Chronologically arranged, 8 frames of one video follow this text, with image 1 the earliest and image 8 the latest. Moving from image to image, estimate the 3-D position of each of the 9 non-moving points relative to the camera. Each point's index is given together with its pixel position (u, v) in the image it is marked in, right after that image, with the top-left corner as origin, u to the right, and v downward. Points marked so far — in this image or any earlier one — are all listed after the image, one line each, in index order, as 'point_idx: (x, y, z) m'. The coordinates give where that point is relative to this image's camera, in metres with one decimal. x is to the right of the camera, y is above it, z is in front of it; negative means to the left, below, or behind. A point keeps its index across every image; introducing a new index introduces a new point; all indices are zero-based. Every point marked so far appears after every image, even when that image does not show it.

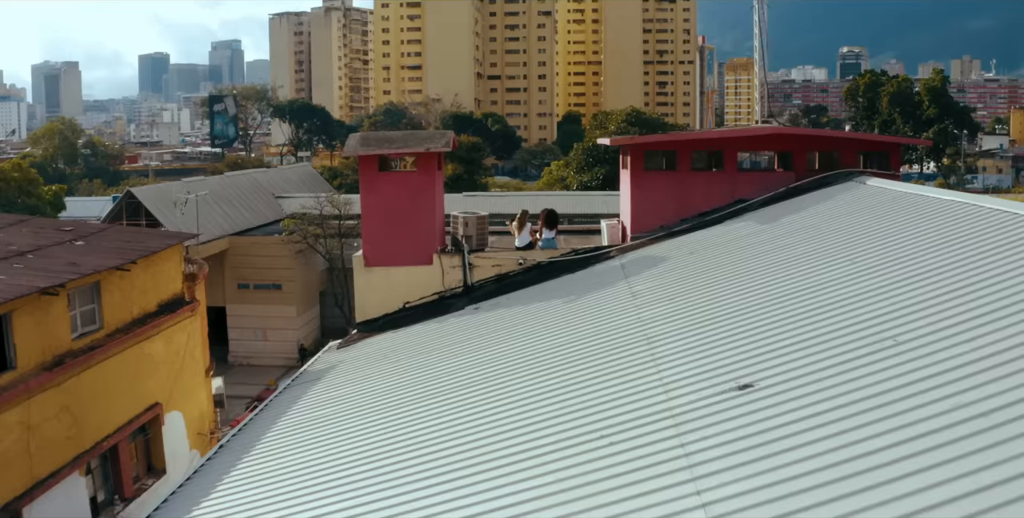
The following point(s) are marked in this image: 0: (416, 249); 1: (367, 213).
0: (-1.4, +0.1, +13.1) m
1: (-2.1, +0.7, +13.1) m
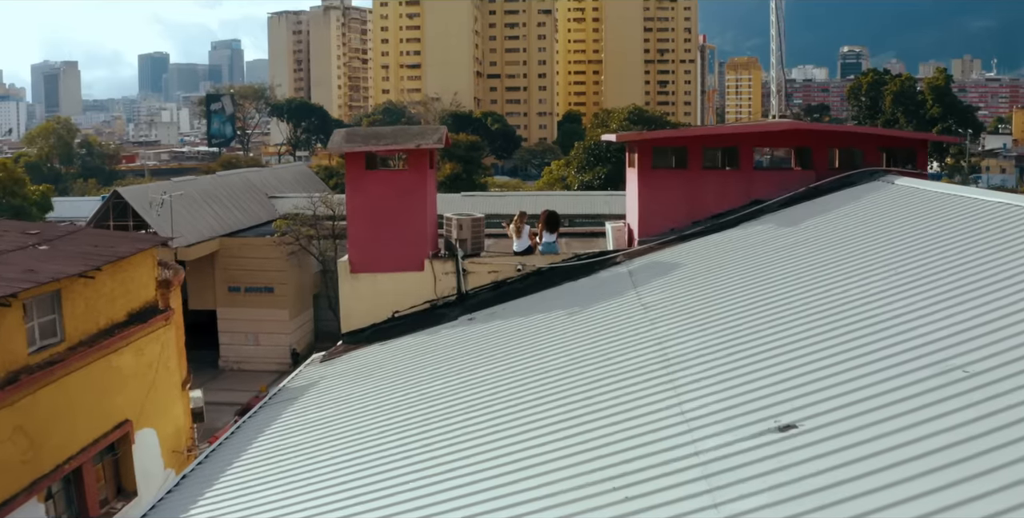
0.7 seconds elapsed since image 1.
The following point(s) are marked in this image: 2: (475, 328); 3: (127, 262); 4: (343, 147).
0: (-1.4, +0.1, +12.1) m
1: (-2.1, +0.6, +12.1) m
2: (-0.4, -0.8, +10.7) m
3: (-5.3, 0.0, +12.5) m
4: (-2.2, +1.5, +11.9) m
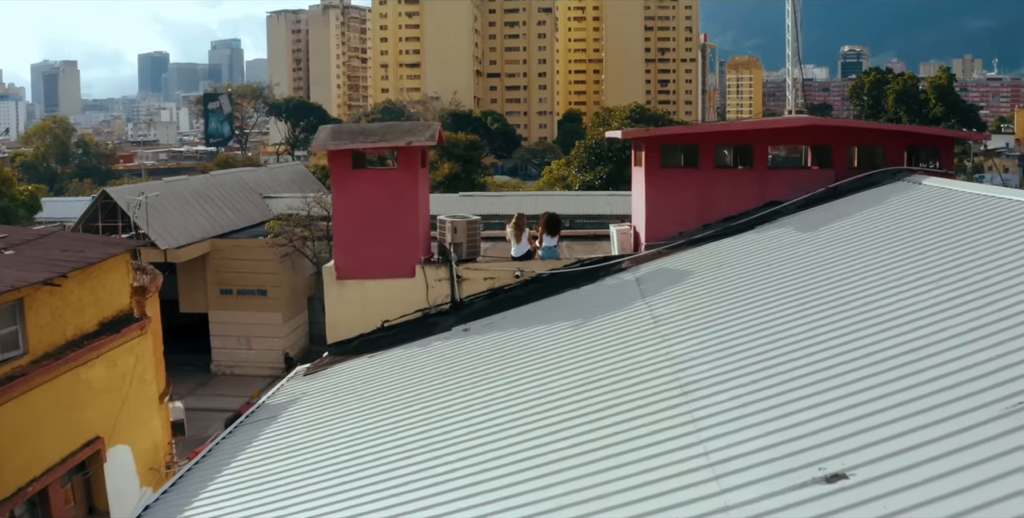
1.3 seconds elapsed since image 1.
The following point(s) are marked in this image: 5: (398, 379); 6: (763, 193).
0: (-1.5, 0.0, +11.3) m
1: (-2.2, +0.5, +11.3) m
2: (-0.5, -0.9, +9.9) m
3: (-5.4, -0.1, +11.7) m
4: (-2.3, +1.4, +11.1) m
5: (-1.2, -1.3, +9.4) m
6: (+3.3, +0.8, +11.6) m
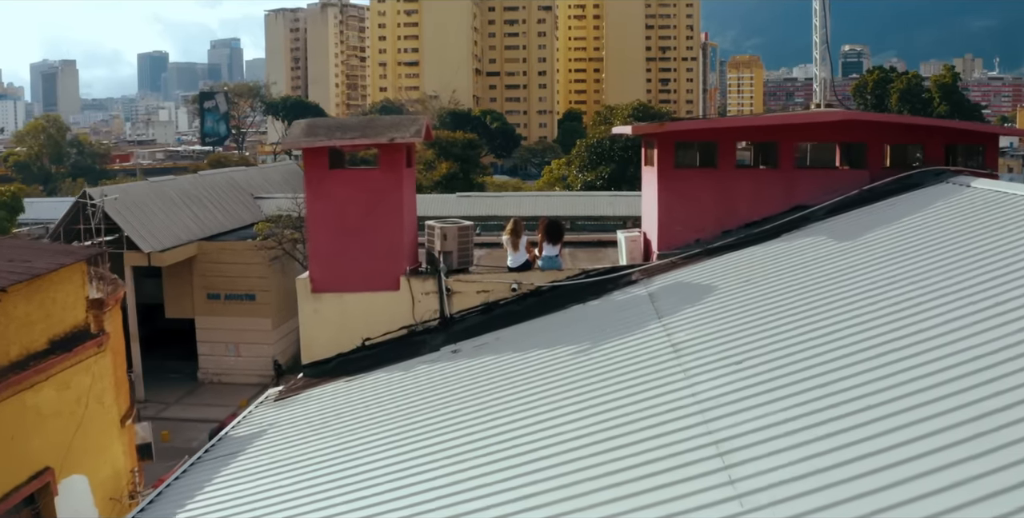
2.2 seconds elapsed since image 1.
0: (-1.5, -0.1, +10.1) m
1: (-2.2, +0.4, +10.1) m
2: (-0.5, -1.0, +8.7) m
3: (-5.4, -0.2, +10.5) m
4: (-2.3, +1.3, +9.9) m
5: (-1.2, -1.4, +8.2) m
6: (+3.2, +0.7, +10.4) m
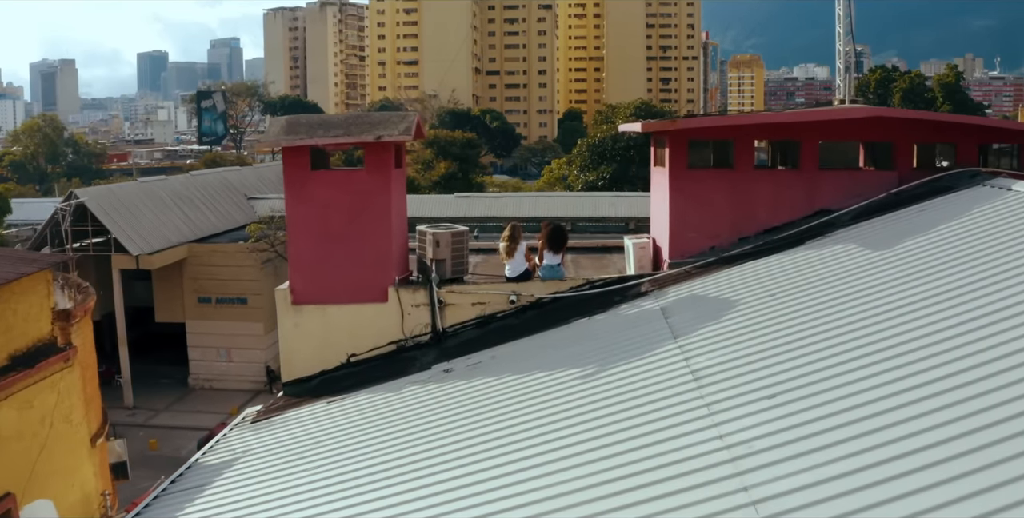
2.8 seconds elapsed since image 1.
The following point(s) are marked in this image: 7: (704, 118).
0: (-1.5, -0.2, +9.3) m
1: (-2.2, +0.3, +9.3) m
2: (-0.5, -1.1, +7.9) m
3: (-5.4, -0.3, +9.7) m
4: (-2.3, +1.2, +9.1) m
5: (-1.3, -1.5, +7.4) m
6: (+3.2, +0.6, +9.6) m
7: (+2.0, +1.5, +9.4) m
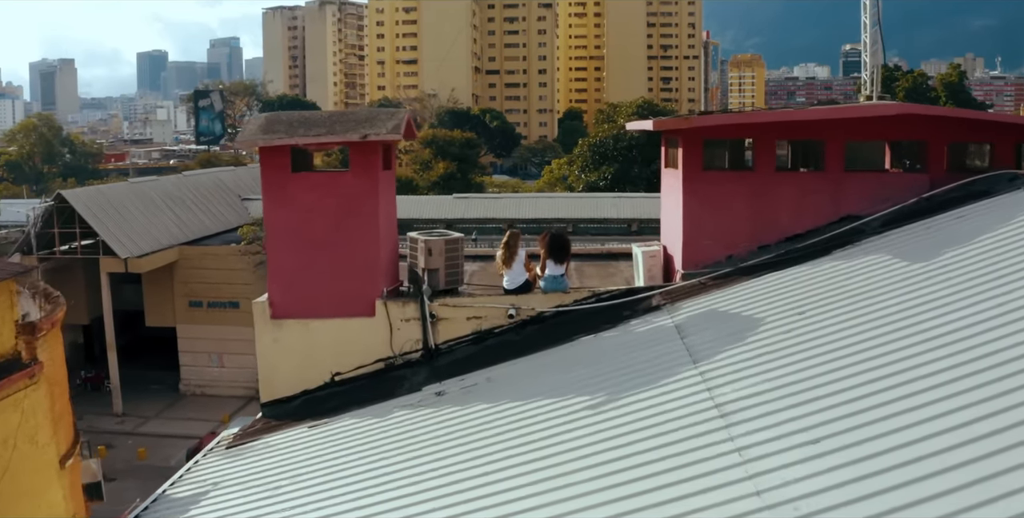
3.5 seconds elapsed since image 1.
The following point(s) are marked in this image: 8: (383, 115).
0: (-1.5, -0.3, +8.6) m
1: (-2.2, +0.2, +8.5) m
2: (-0.5, -1.2, +7.1) m
3: (-5.4, -0.4, +8.9) m
4: (-2.3, +1.1, +8.3) m
5: (-1.3, -1.6, +6.6) m
6: (+3.2, +0.5, +8.9) m
7: (+2.0, +1.4, +8.7) m
8: (-1.2, +1.4, +8.6) m
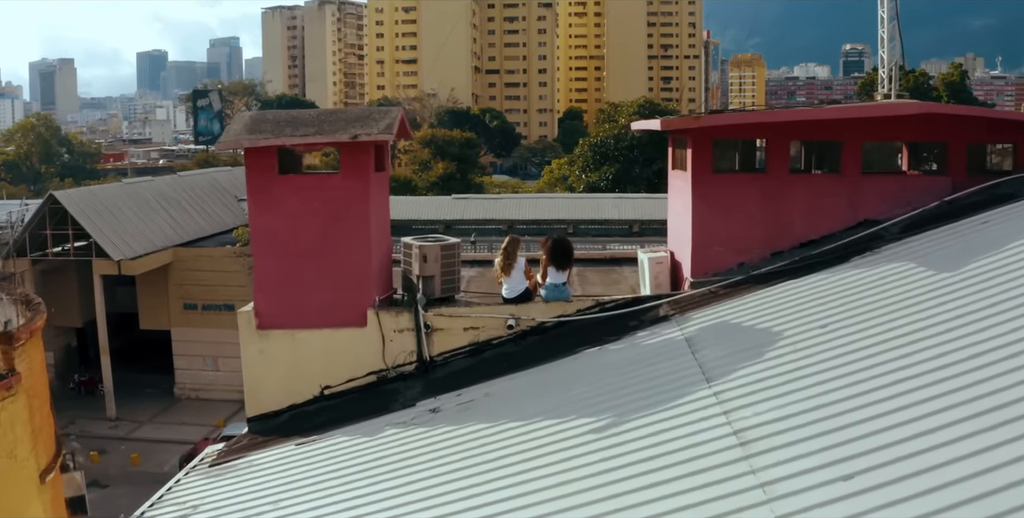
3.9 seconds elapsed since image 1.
0: (-1.5, -0.4, +8.1) m
1: (-2.3, +0.2, +8.1) m
2: (-0.5, -1.3, +6.6) m
3: (-5.4, -0.5, +8.5) m
4: (-2.3, +1.0, +7.9) m
5: (-1.3, -1.6, +6.2) m
6: (+3.2, +0.5, +8.4) m
7: (+2.0, +1.3, +8.2) m
8: (-1.2, +1.3, +8.1) m
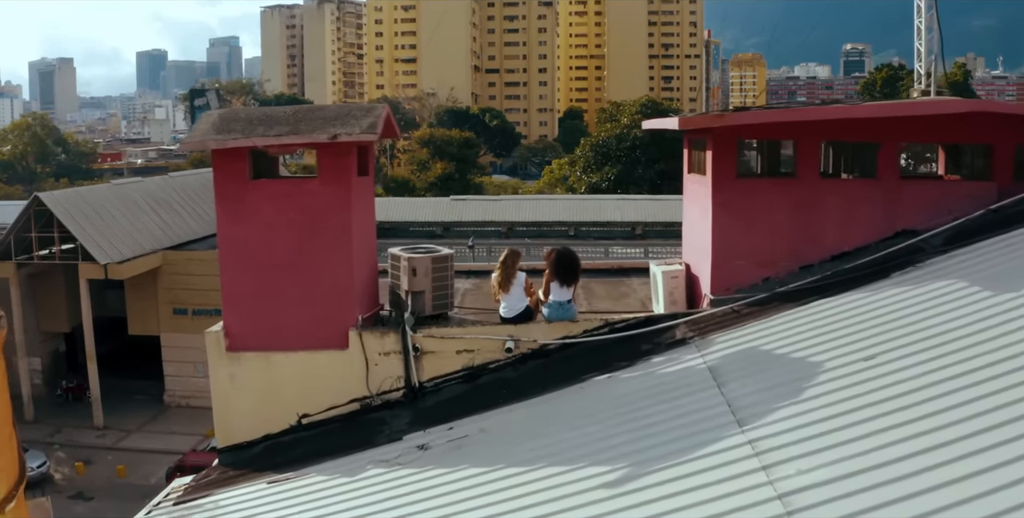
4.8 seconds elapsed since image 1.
0: (-1.5, -0.5, +7.3) m
1: (-2.3, +0.1, +7.3) m
2: (-0.5, -1.4, +5.8) m
3: (-5.5, -0.6, +7.7) m
4: (-2.3, +0.9, +7.1) m
5: (-1.3, -1.7, +5.4) m
6: (+3.2, +0.3, +7.6) m
7: (+2.0, +1.2, +7.4) m
8: (-1.2, +1.2, +7.3) m
